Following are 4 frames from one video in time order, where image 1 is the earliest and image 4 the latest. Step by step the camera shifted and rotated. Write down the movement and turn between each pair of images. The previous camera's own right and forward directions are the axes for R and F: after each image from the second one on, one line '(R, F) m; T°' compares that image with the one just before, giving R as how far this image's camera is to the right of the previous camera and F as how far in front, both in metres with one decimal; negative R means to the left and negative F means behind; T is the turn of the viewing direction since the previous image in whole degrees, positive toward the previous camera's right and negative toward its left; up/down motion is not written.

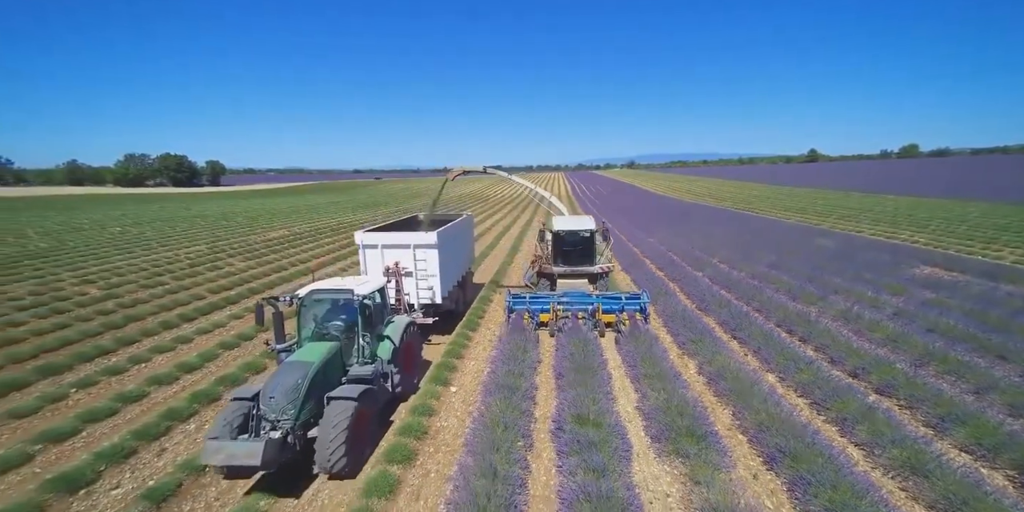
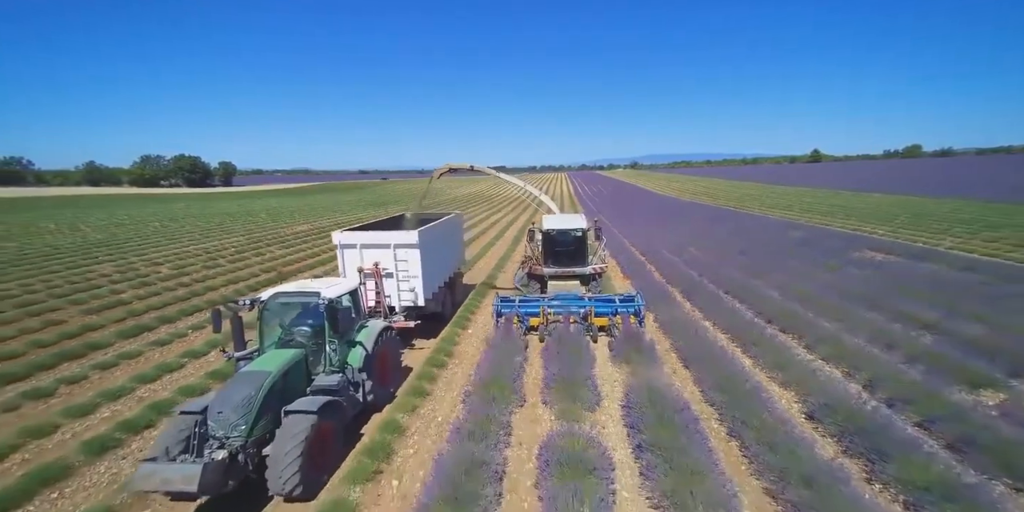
(+0.3, +0.5) m; 0°
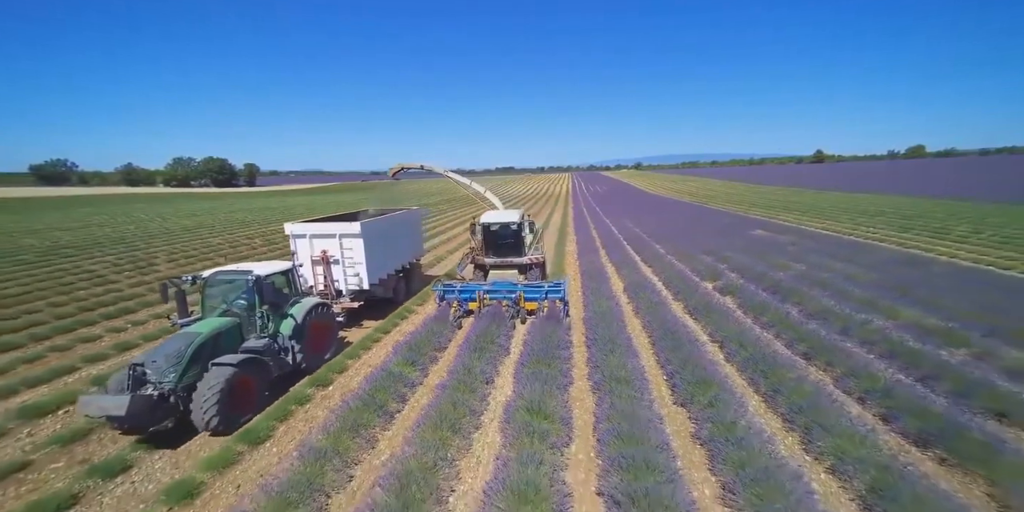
(+1.7, -1.1) m; -1°
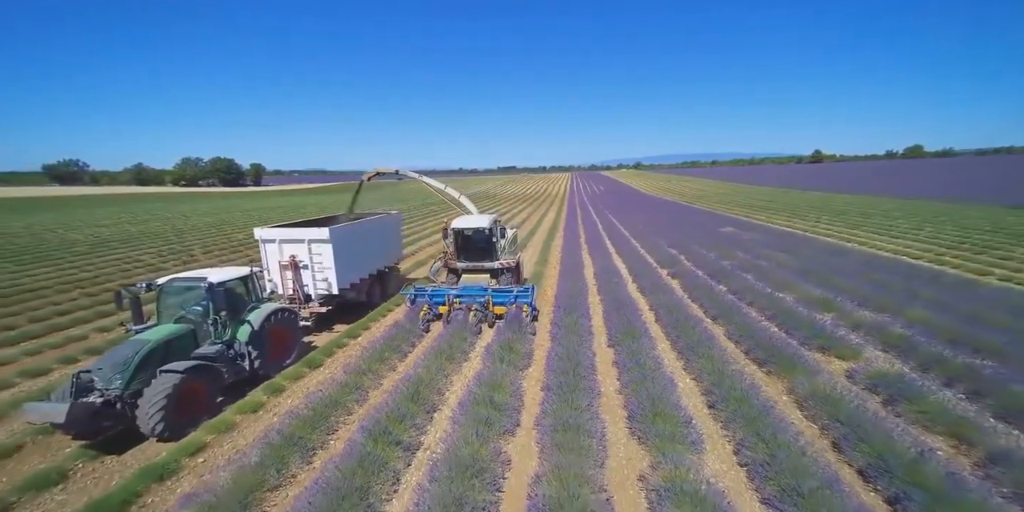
(+0.8, -0.1) m; 0°
